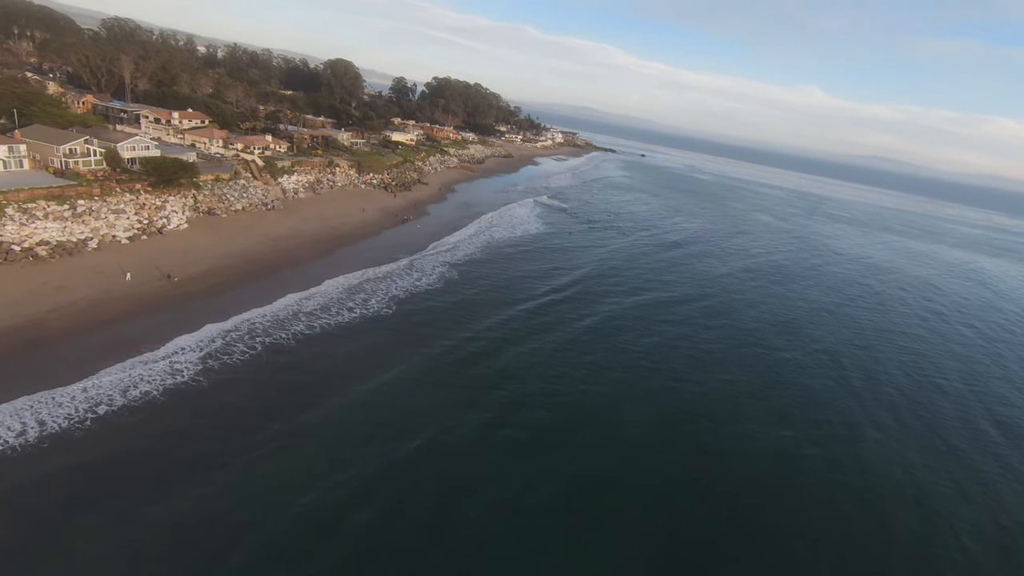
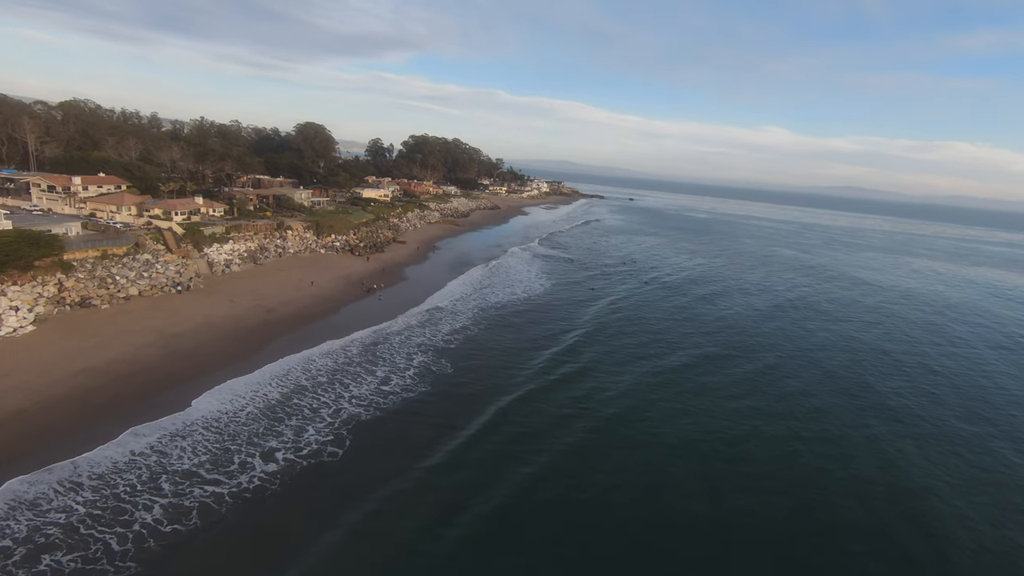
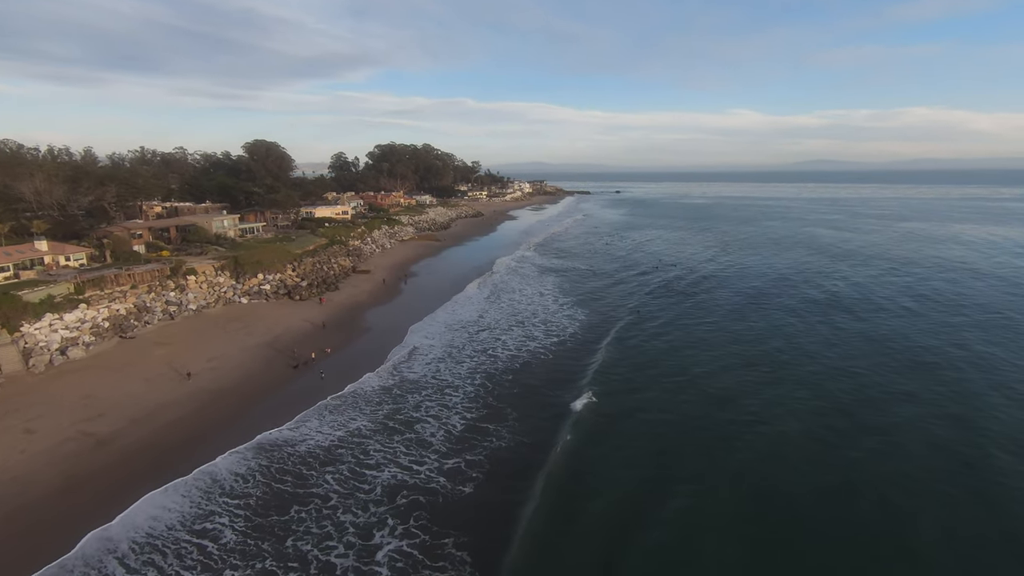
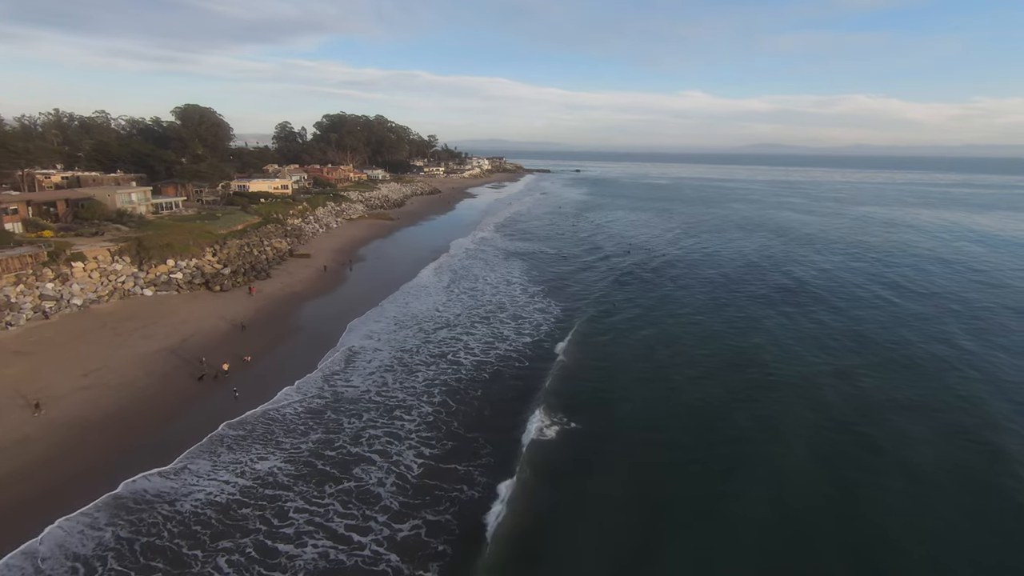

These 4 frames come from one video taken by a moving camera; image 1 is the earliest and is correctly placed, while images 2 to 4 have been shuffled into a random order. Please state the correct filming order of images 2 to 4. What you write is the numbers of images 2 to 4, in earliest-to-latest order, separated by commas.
2, 3, 4
